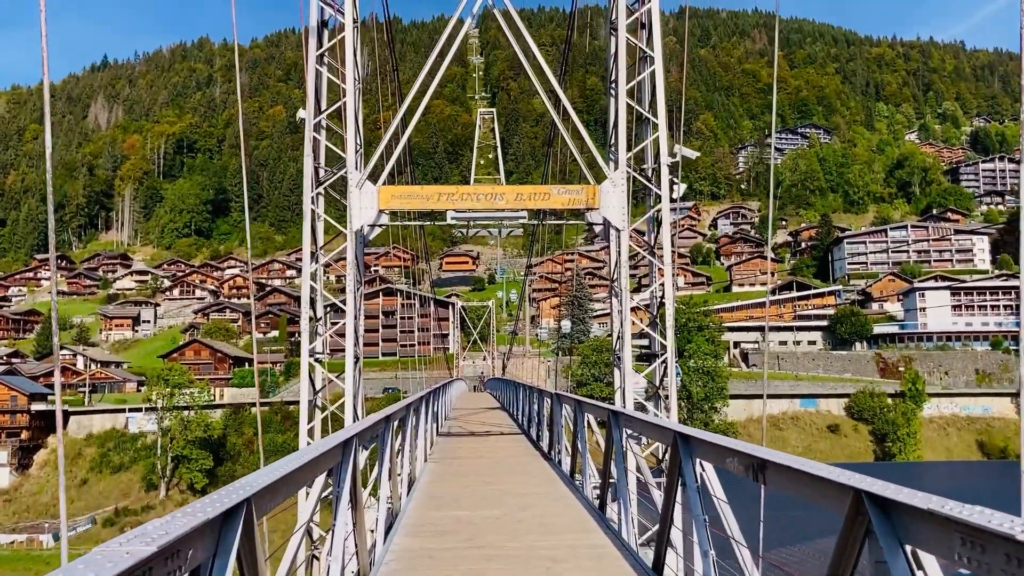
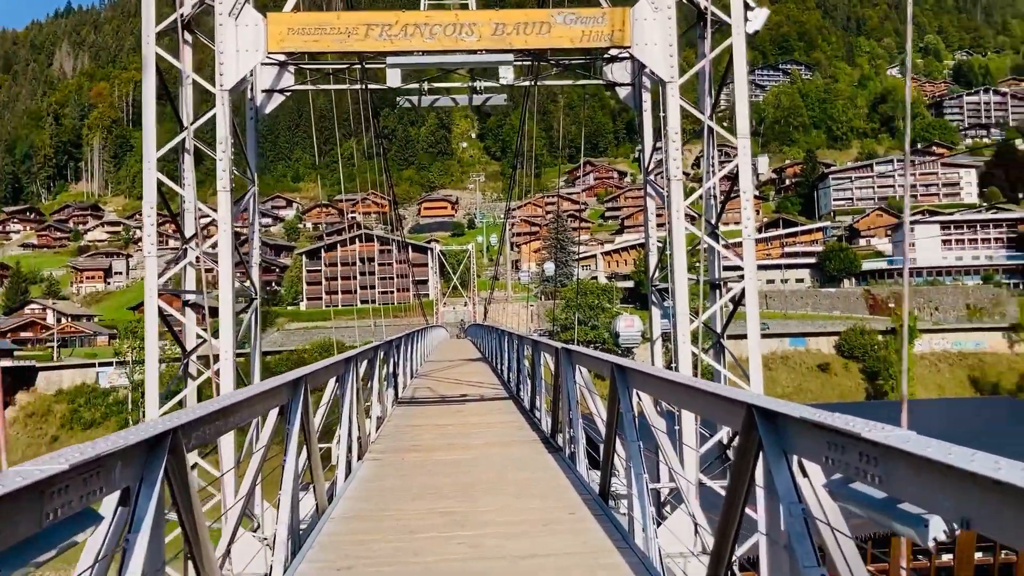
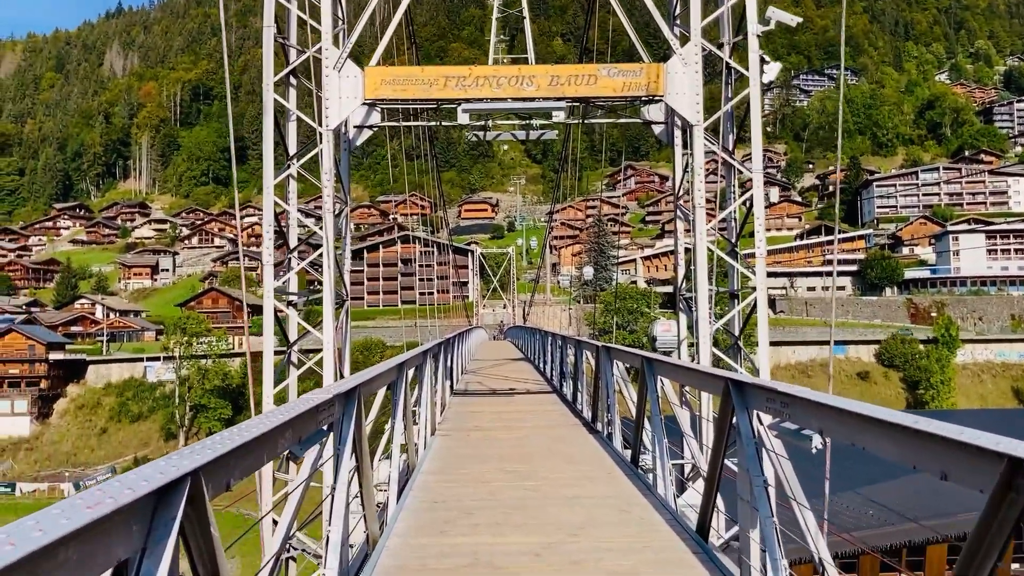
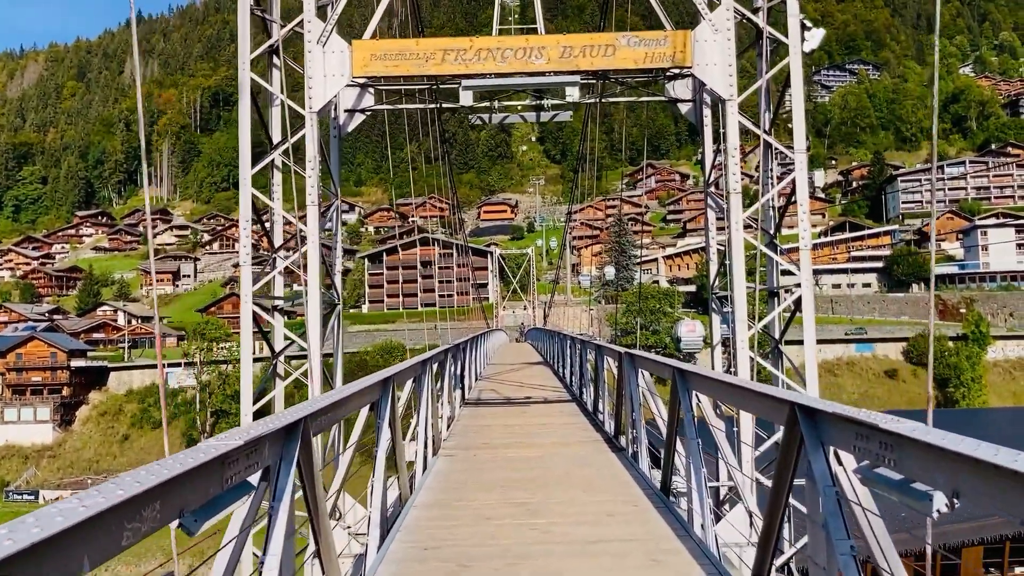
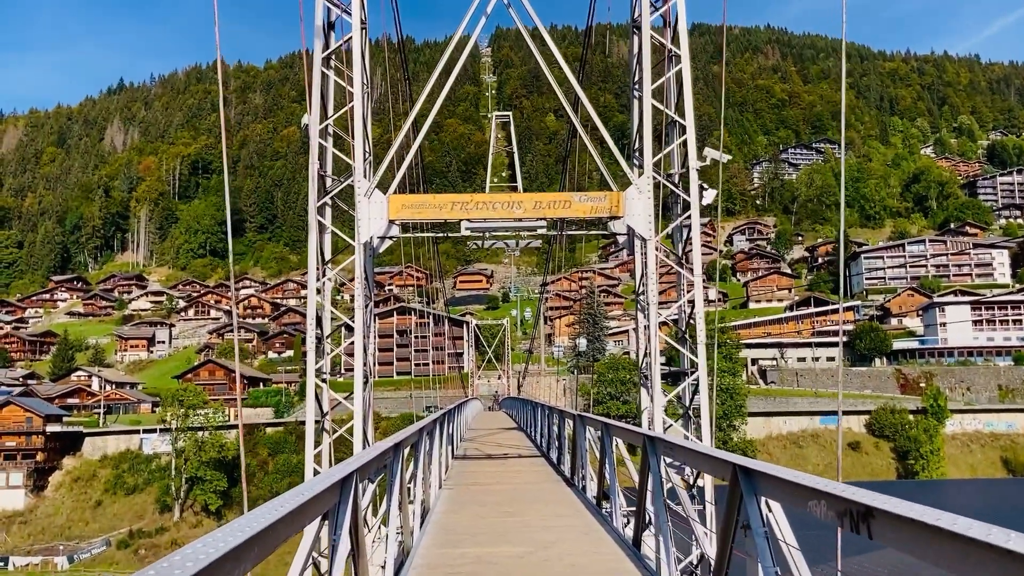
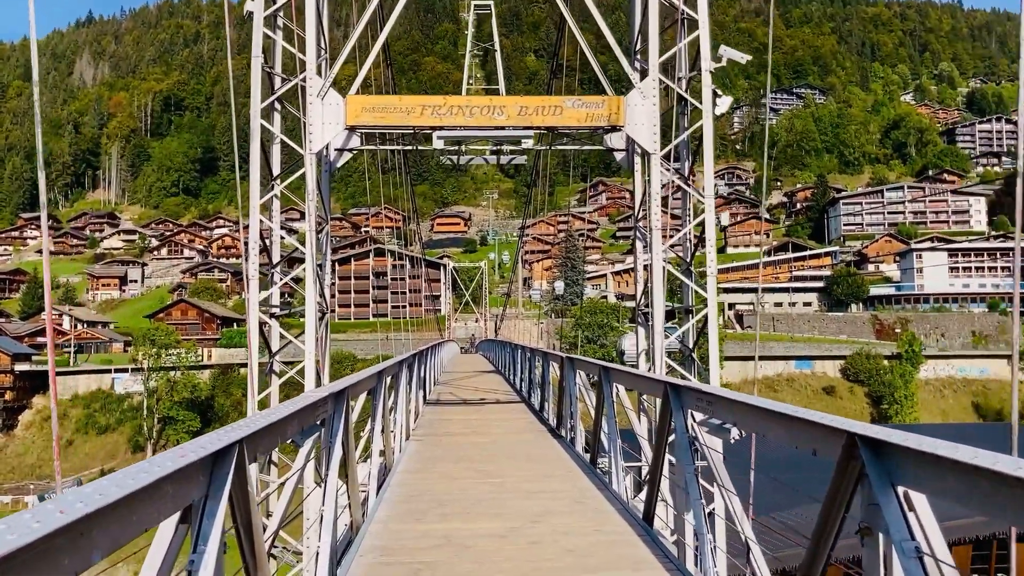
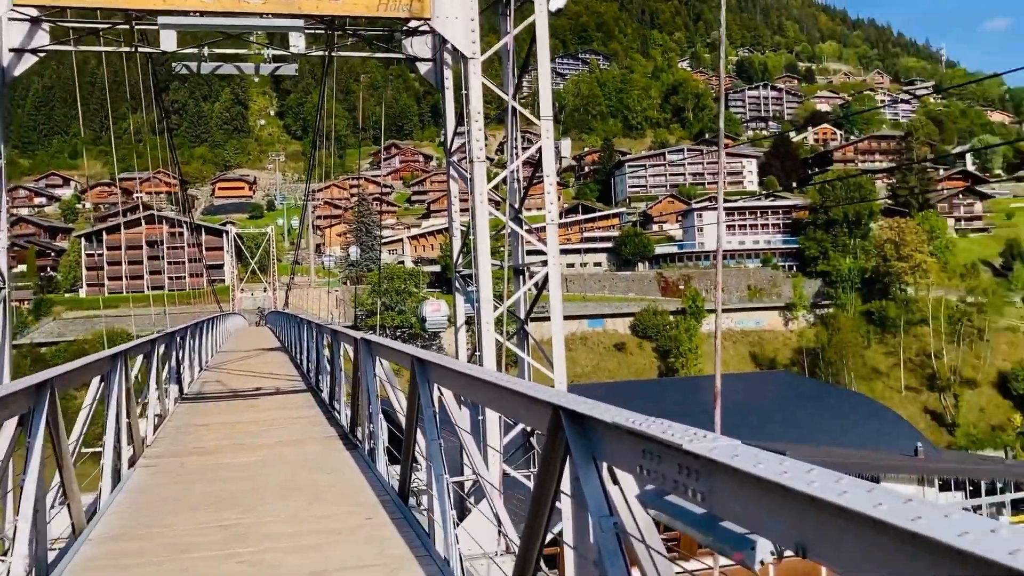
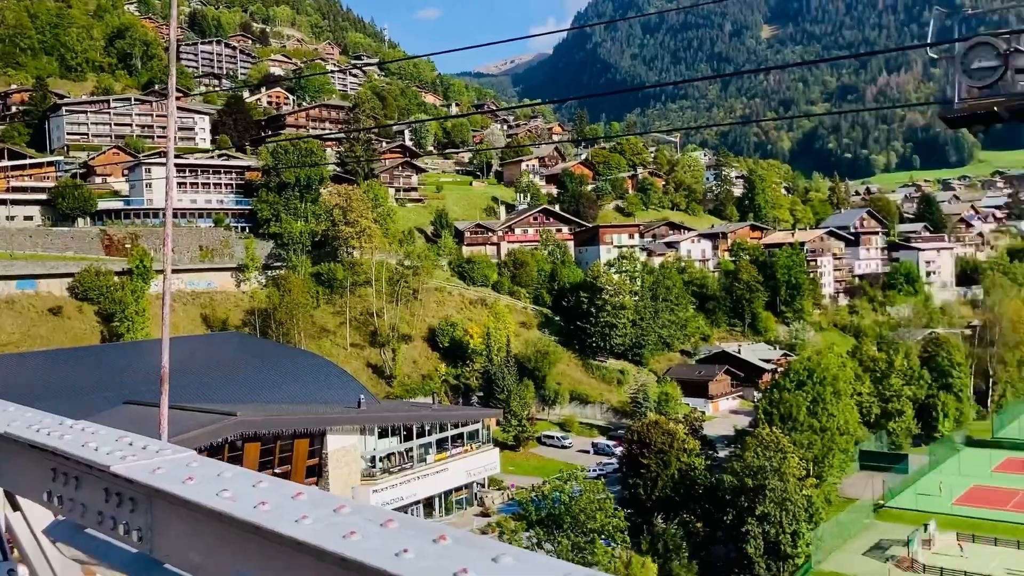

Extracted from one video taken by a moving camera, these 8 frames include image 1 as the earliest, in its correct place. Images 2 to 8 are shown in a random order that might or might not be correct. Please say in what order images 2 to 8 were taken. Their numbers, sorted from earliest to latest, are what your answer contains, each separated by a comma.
5, 6, 3, 4, 2, 7, 8
